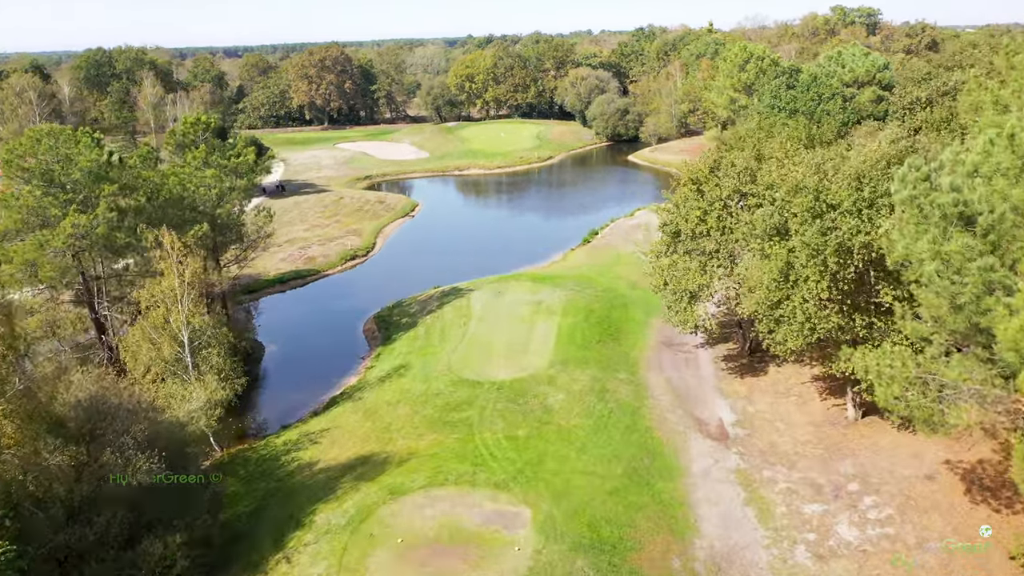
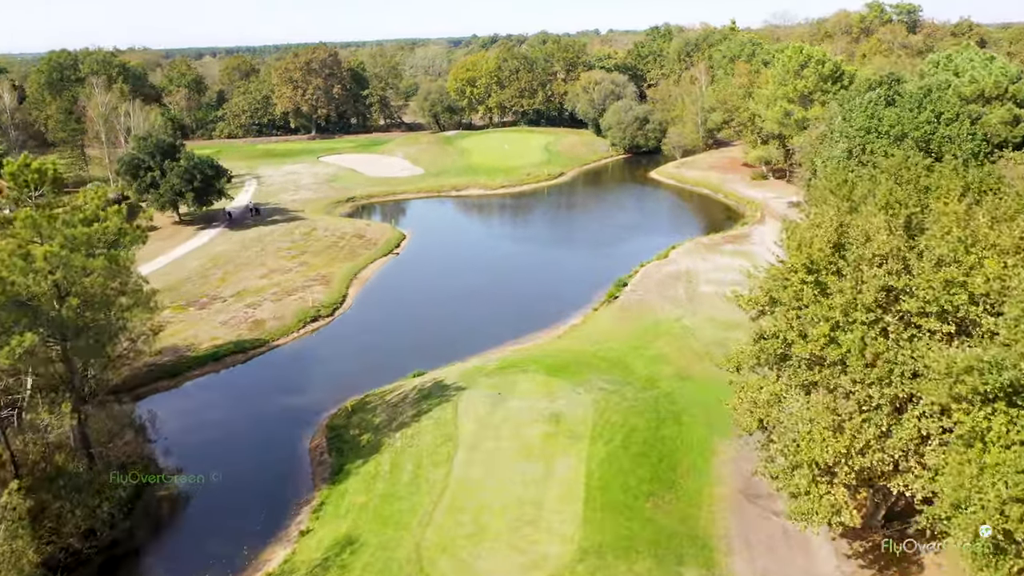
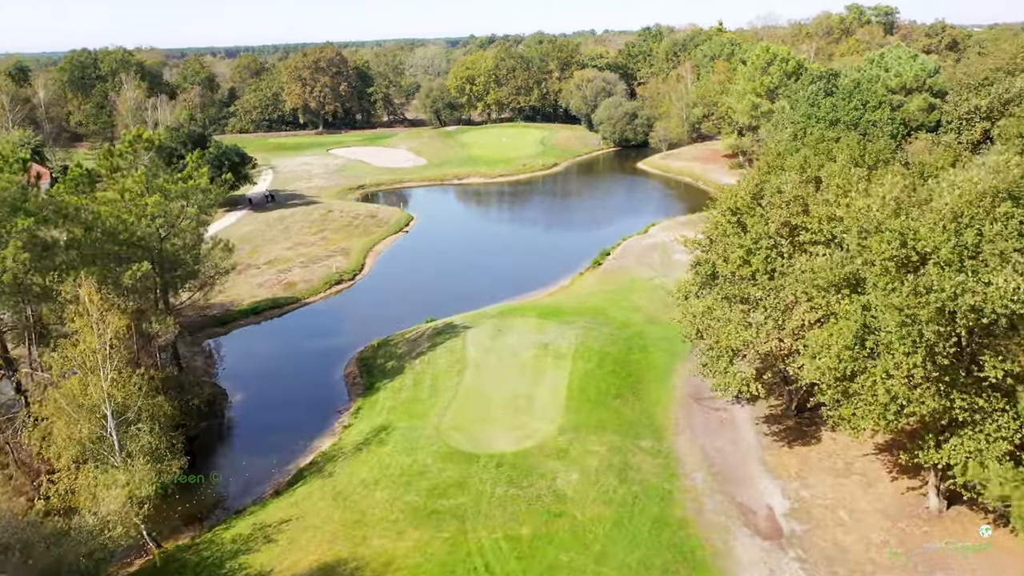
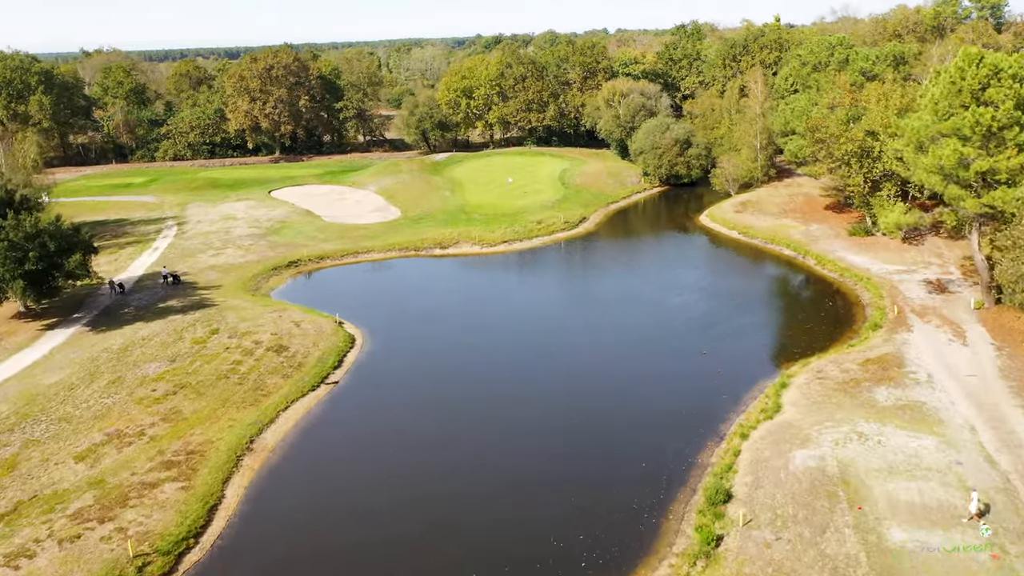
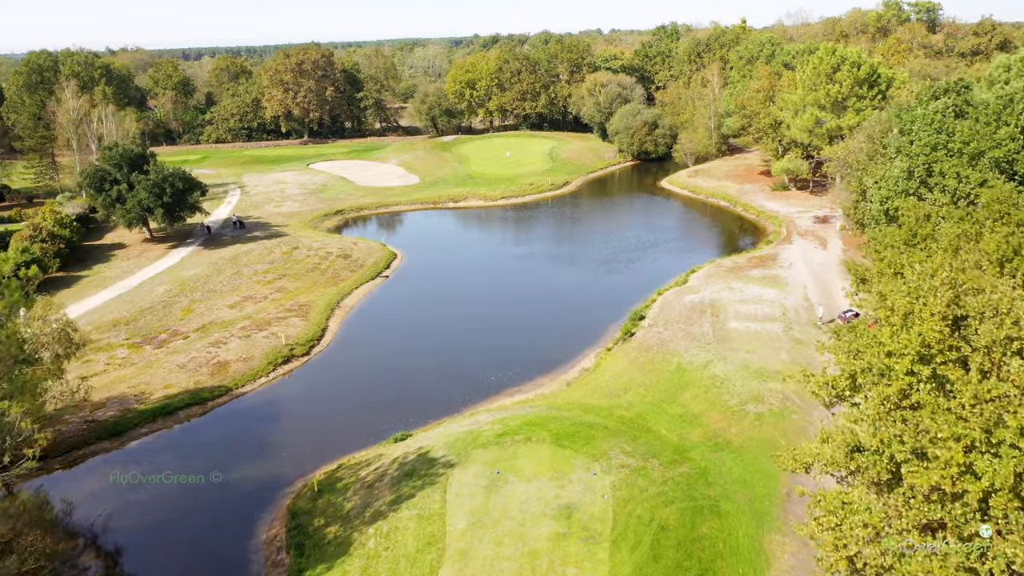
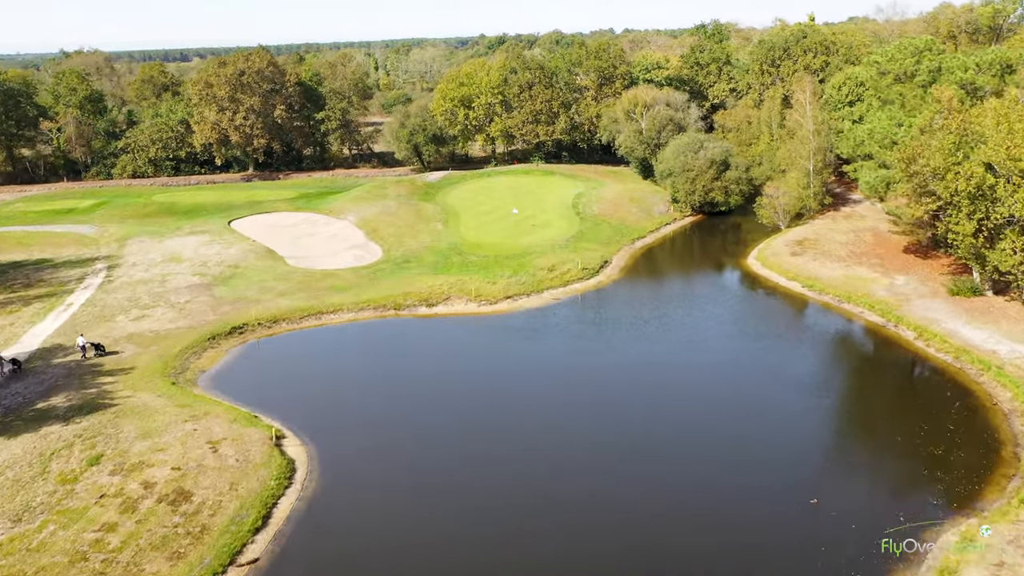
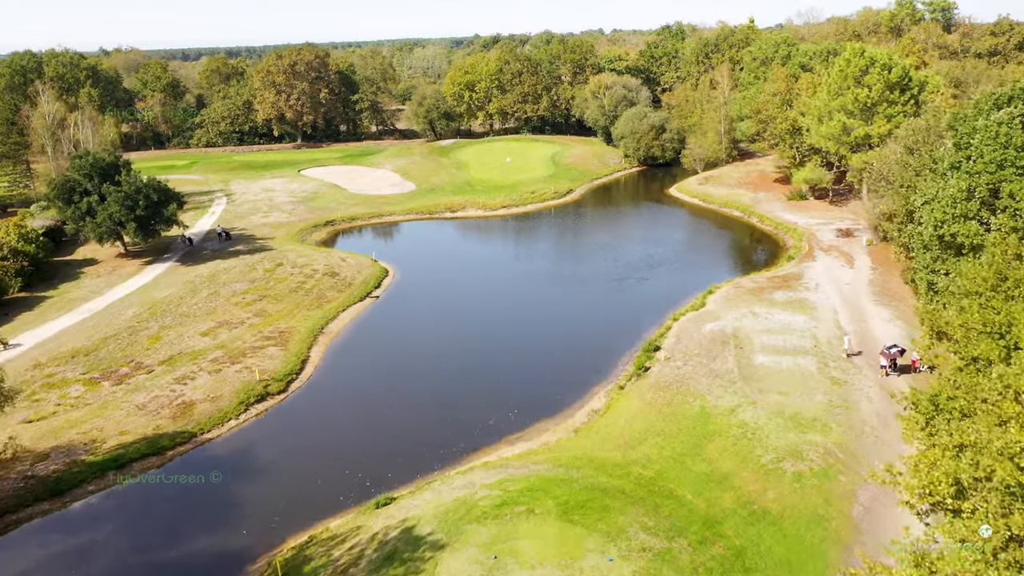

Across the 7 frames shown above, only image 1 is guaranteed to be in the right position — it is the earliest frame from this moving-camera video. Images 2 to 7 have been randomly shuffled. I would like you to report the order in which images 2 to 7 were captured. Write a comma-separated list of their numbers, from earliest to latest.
3, 2, 5, 7, 4, 6
